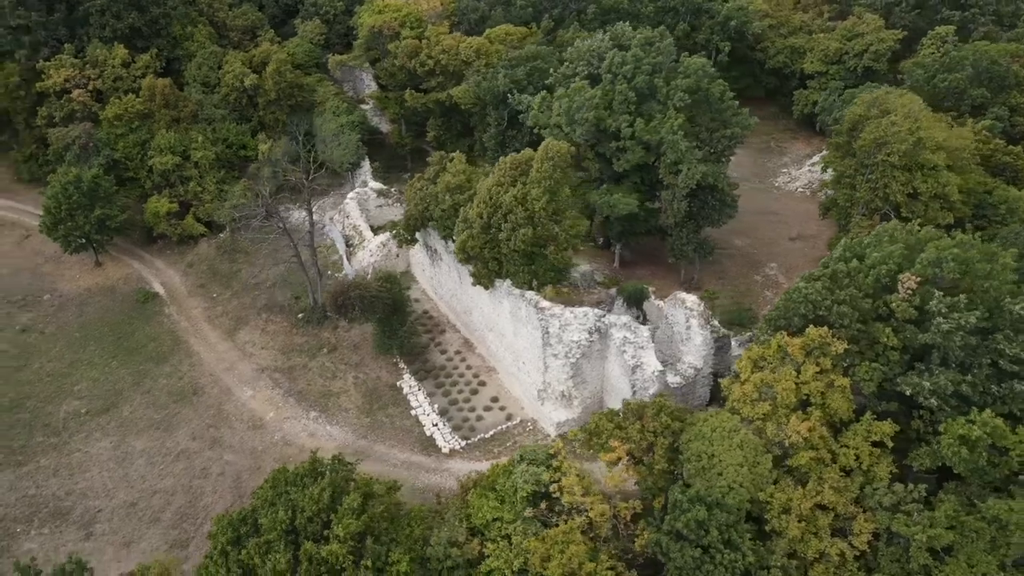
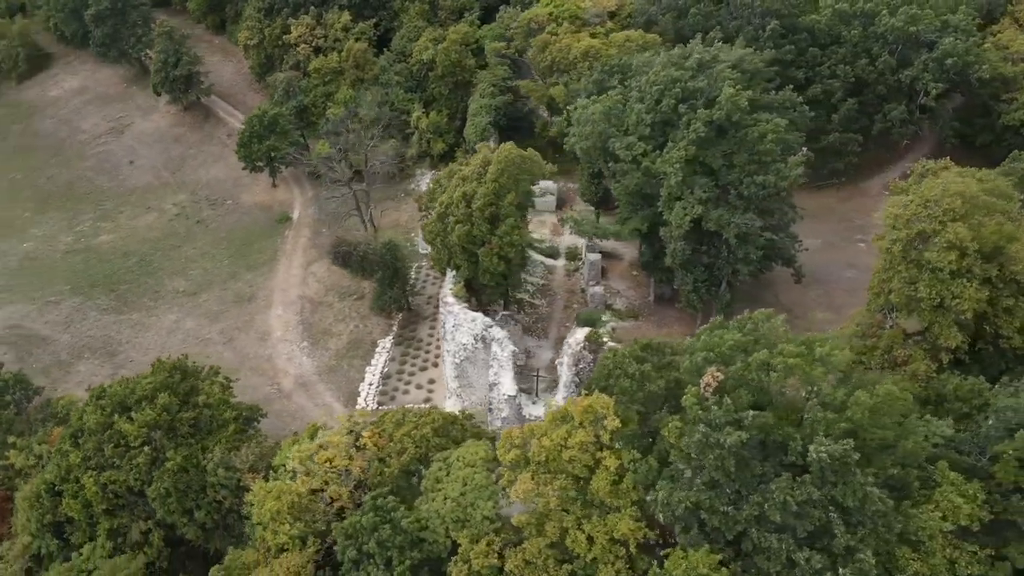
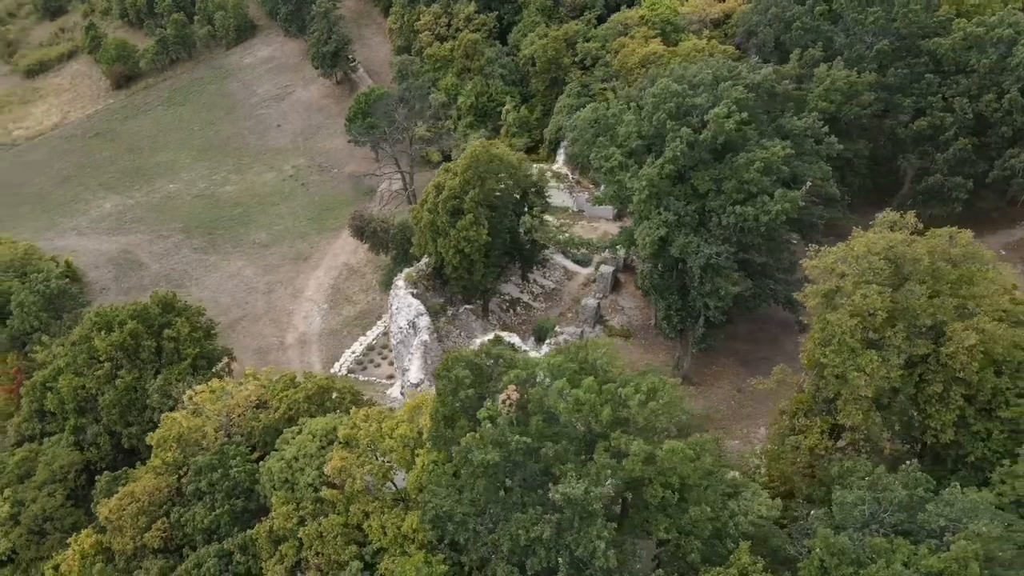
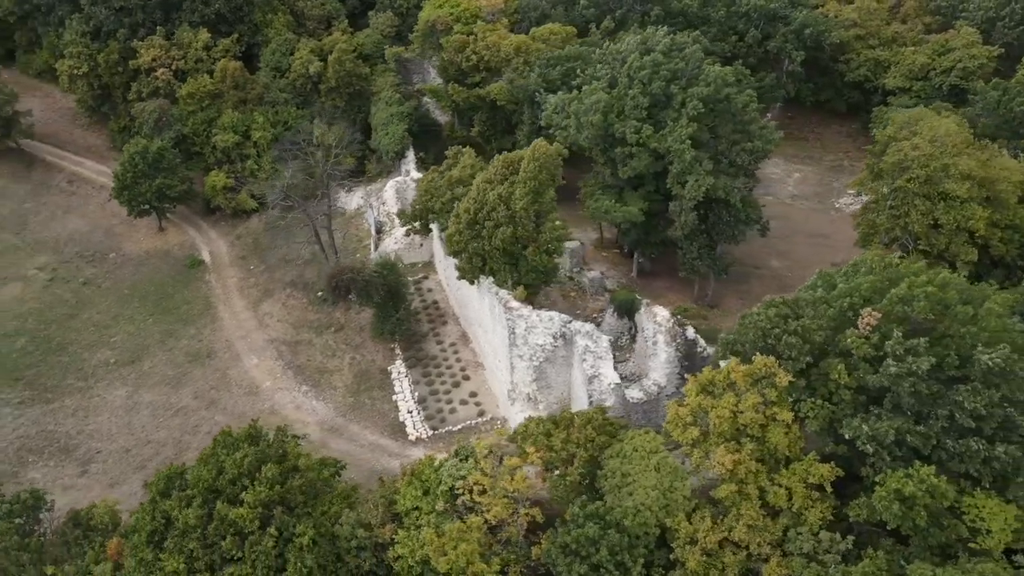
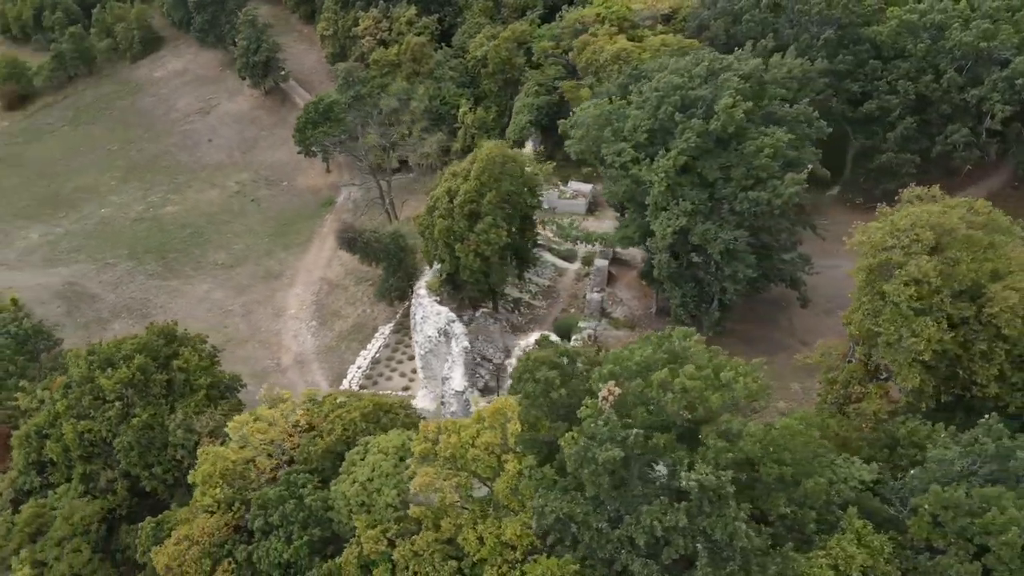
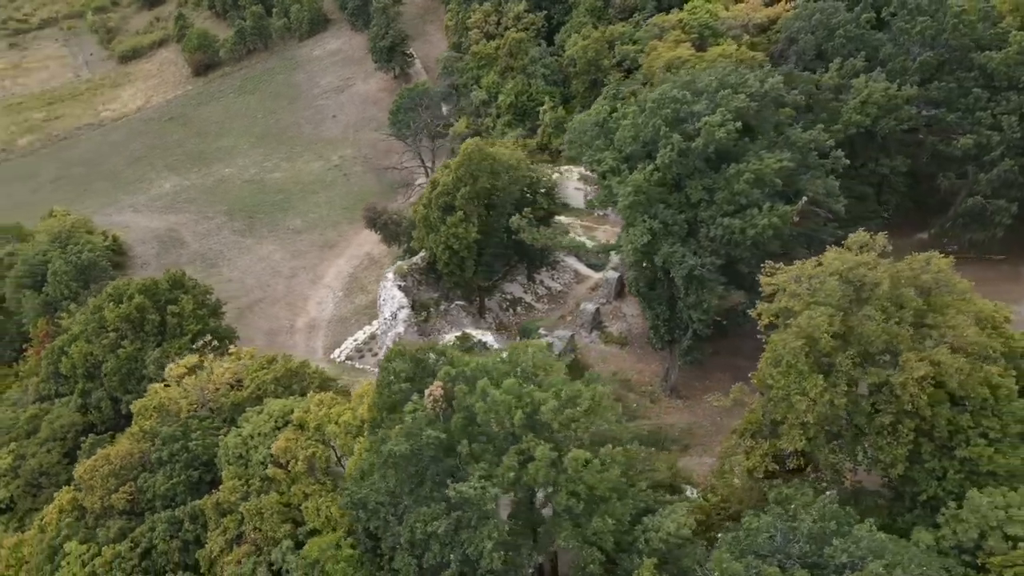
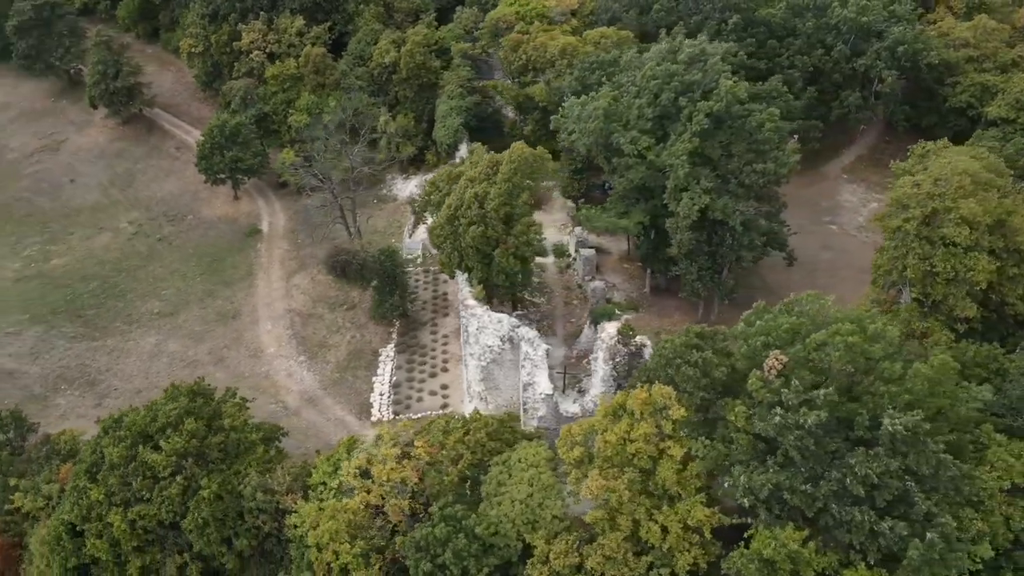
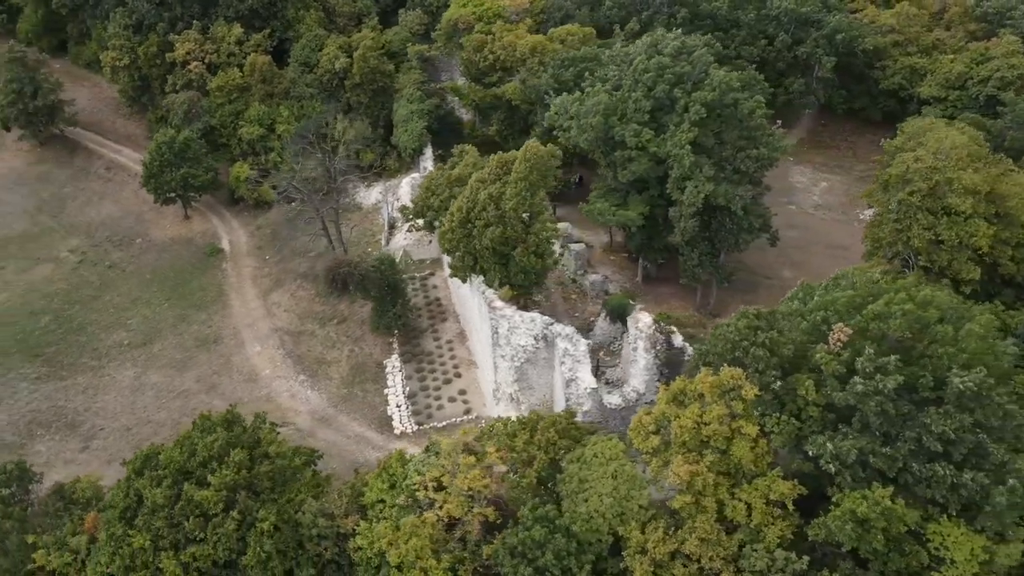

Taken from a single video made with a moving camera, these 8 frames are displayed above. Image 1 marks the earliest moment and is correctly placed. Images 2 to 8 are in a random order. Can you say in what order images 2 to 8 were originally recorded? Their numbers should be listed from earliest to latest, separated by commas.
4, 8, 7, 2, 5, 3, 6
